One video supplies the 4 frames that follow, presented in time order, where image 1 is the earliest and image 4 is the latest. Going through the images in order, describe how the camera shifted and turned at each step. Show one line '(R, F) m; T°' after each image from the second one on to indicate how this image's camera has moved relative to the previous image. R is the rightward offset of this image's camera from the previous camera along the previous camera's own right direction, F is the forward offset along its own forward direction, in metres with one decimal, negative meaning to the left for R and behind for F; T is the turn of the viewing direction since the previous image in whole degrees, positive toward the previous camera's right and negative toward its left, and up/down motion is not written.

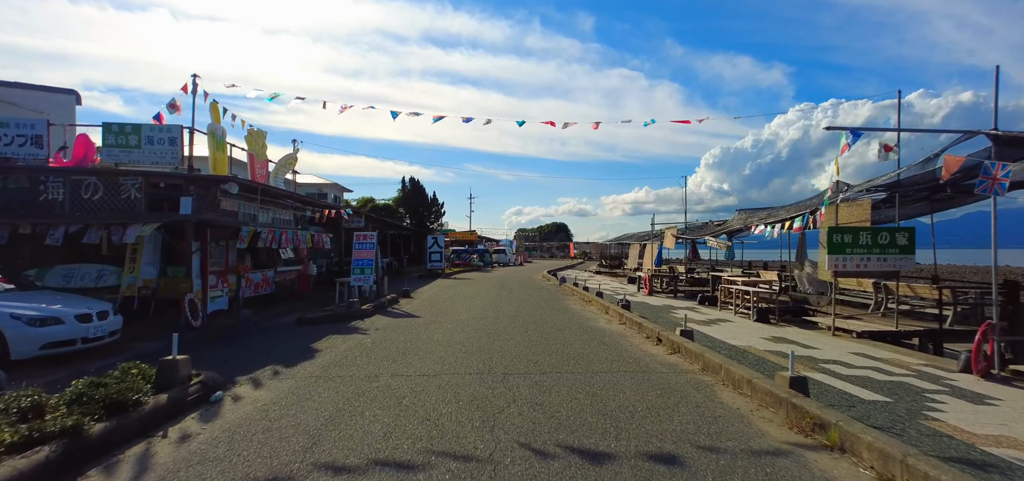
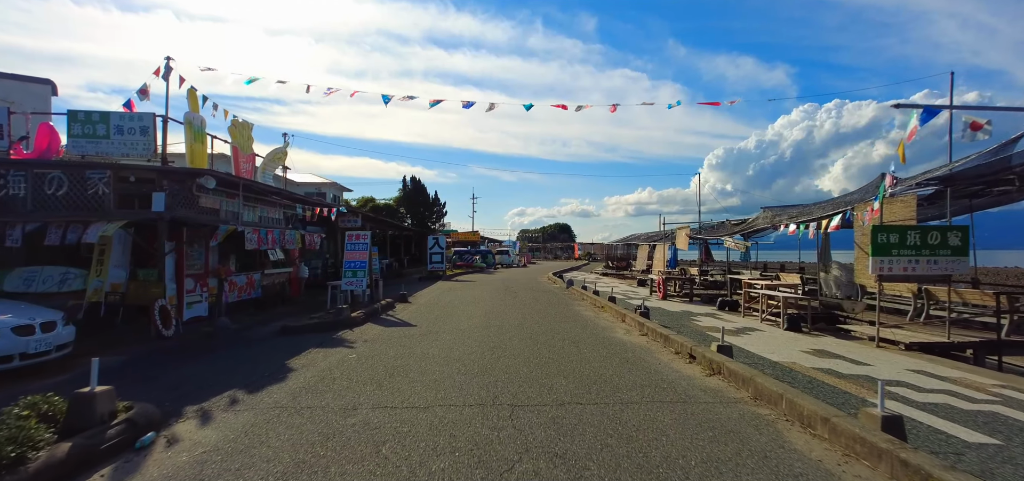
(-0.1, +1.0) m; 0°
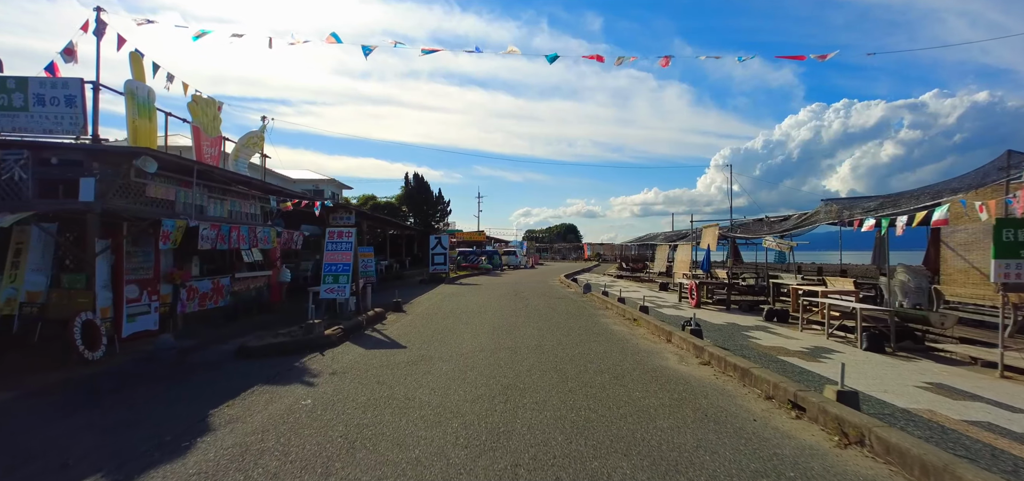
(-0.2, +1.9) m; -1°
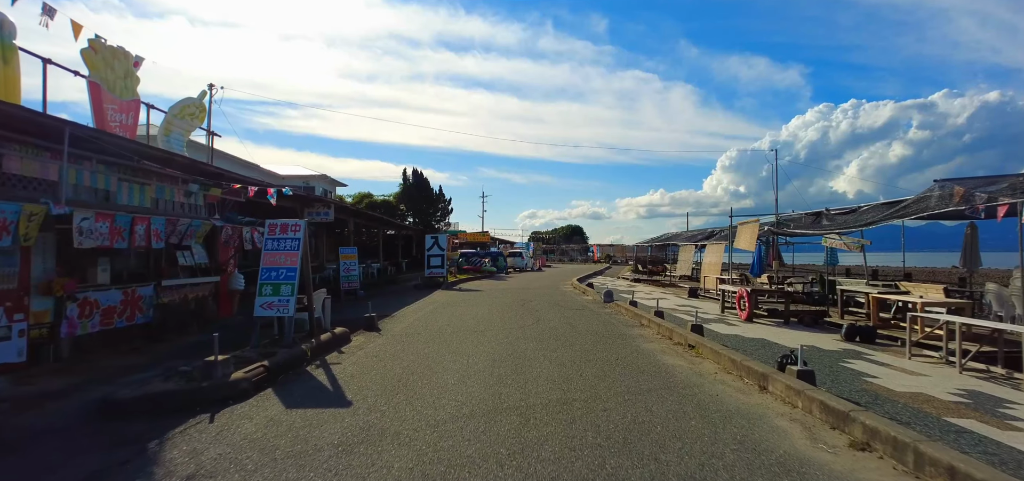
(0.0, +2.6) m; -1°
